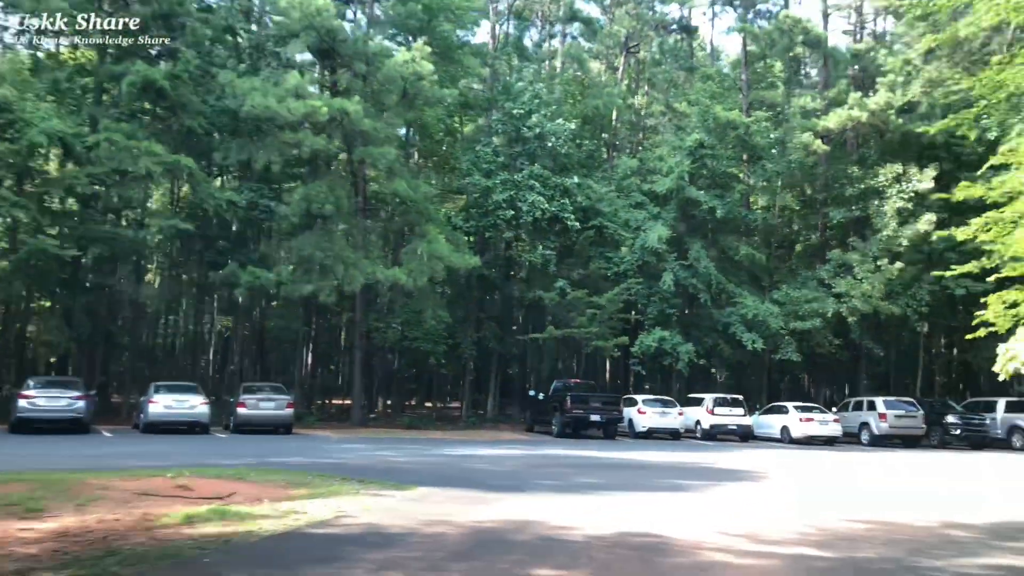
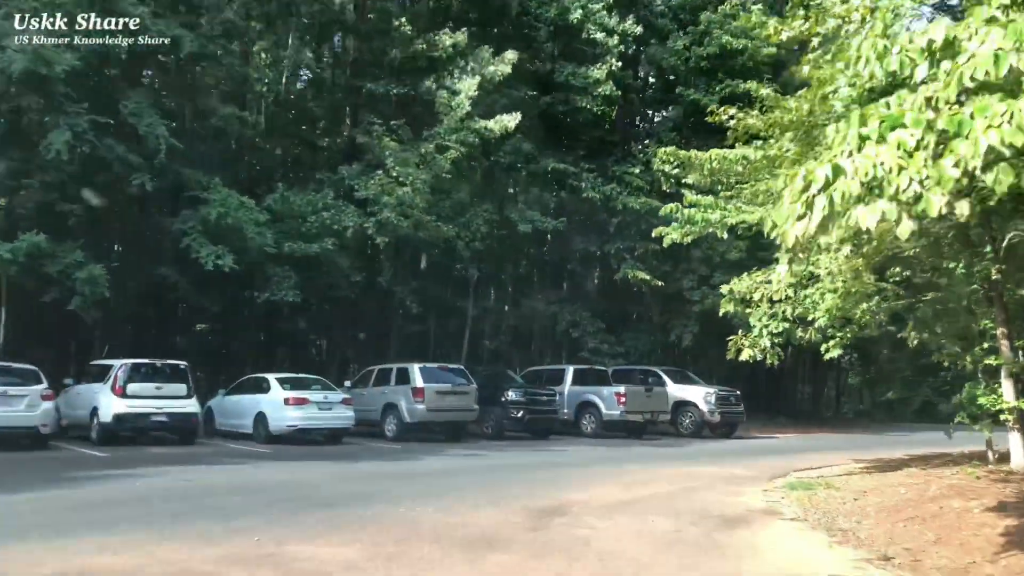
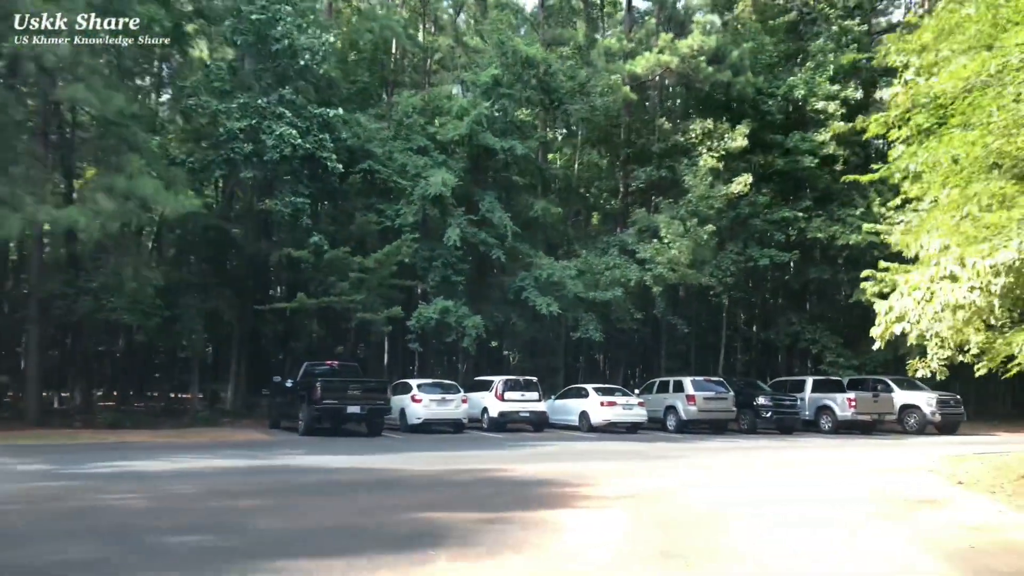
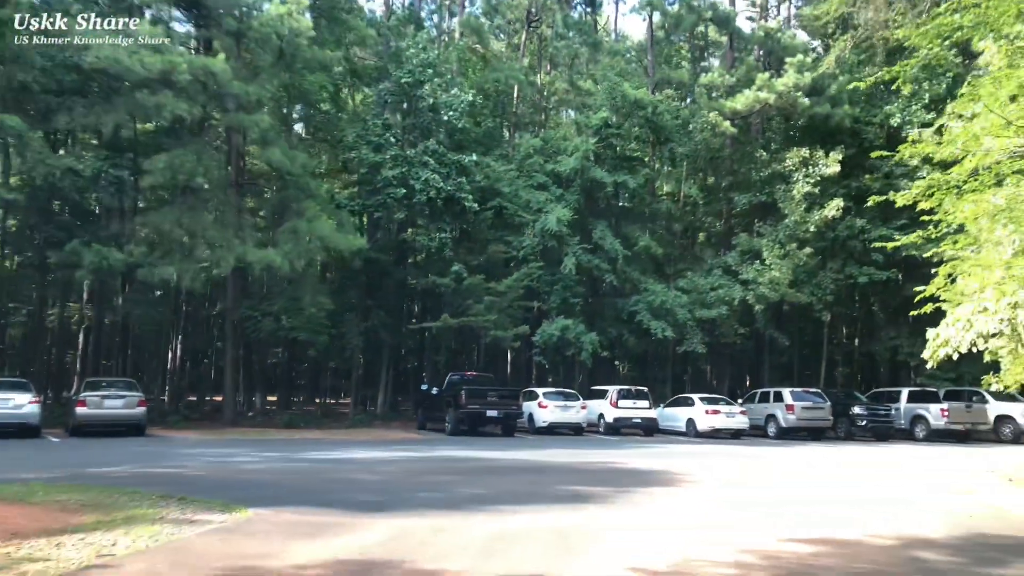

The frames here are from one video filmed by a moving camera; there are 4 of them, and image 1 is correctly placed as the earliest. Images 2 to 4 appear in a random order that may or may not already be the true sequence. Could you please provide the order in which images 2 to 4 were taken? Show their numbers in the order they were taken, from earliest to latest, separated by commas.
4, 3, 2
